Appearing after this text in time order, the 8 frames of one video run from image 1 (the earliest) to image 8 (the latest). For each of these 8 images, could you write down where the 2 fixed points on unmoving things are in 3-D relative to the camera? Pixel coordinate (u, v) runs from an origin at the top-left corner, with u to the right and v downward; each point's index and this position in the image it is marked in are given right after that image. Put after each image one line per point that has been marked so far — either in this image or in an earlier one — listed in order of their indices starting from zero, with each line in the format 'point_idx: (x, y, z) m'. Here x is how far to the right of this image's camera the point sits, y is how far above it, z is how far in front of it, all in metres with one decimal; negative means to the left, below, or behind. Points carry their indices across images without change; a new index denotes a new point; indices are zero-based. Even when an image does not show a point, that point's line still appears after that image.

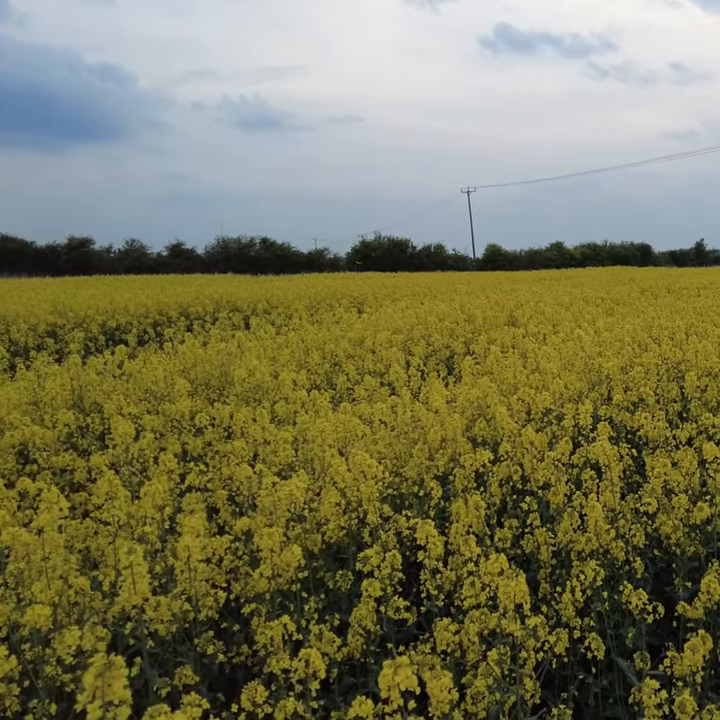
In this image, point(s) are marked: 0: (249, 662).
0: (-0.6, -1.5, +3.1) m
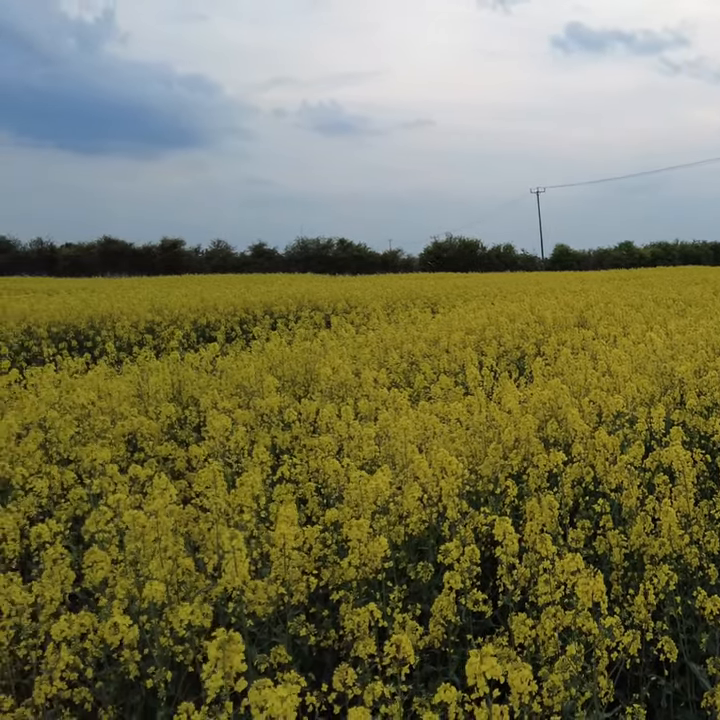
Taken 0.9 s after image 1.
0: (-0.1, -1.5, +3.4) m
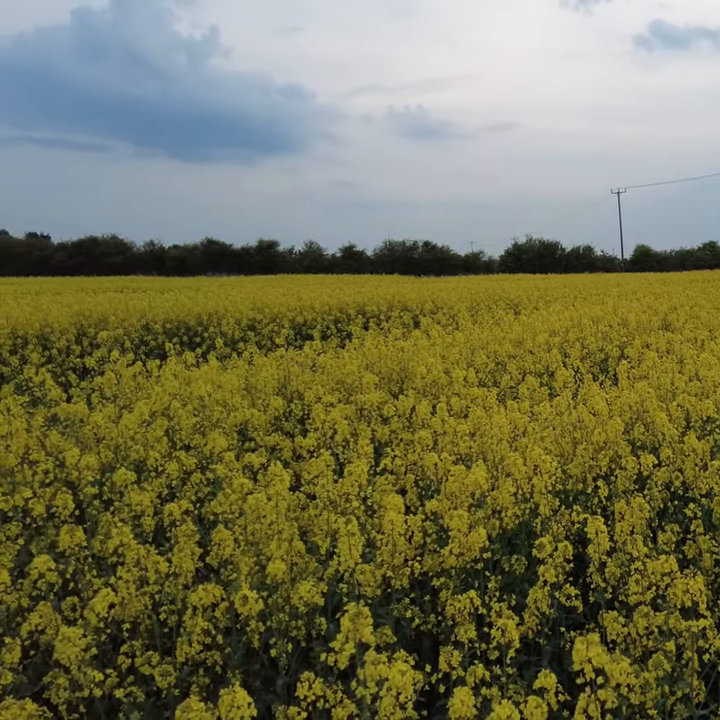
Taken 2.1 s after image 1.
0: (+0.4, -1.5, +3.6) m
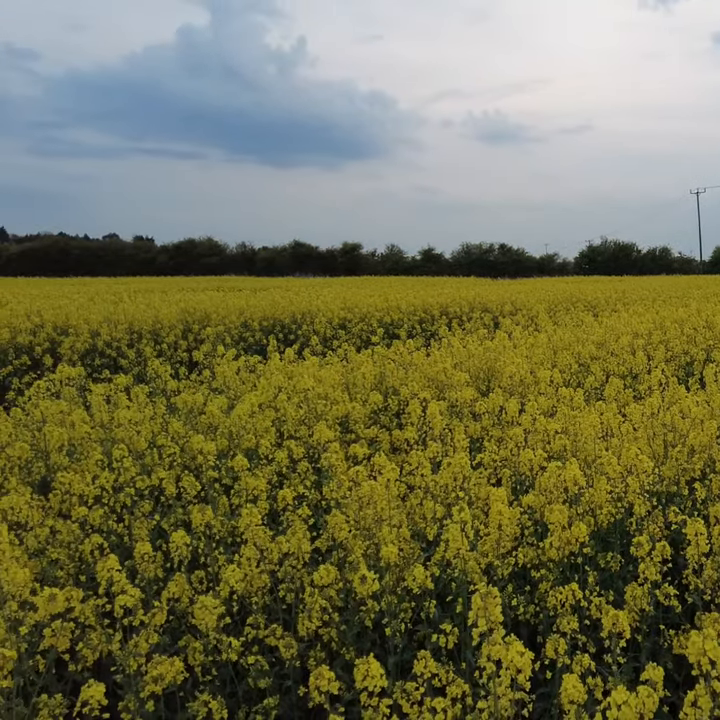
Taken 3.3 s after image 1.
0: (+1.0, -1.5, +3.6) m
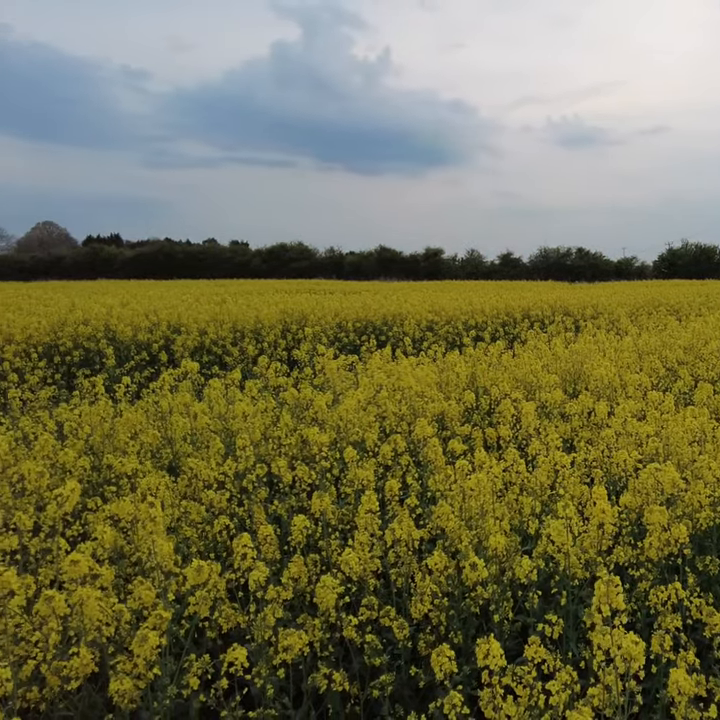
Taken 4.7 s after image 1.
0: (+1.6, -1.5, +3.7) m
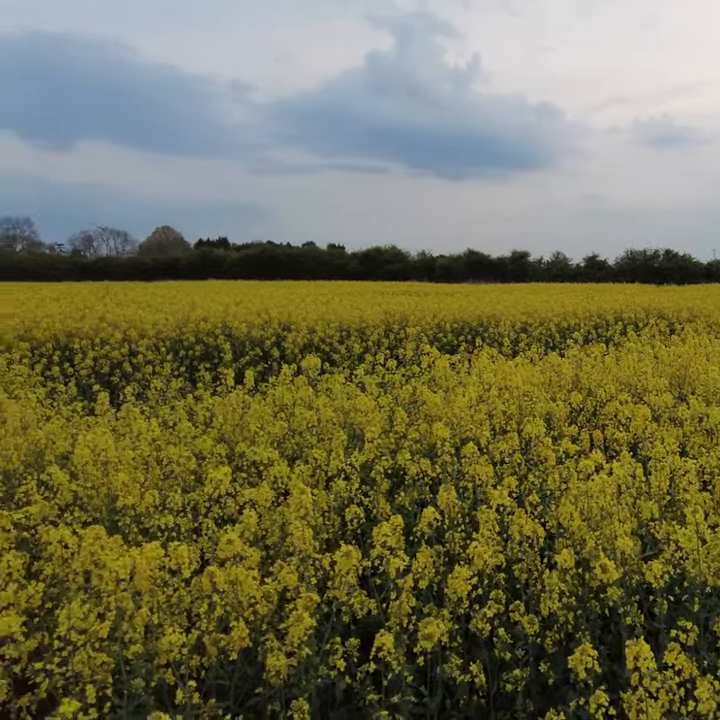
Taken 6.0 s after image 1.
0: (+2.3, -1.5, +3.6) m
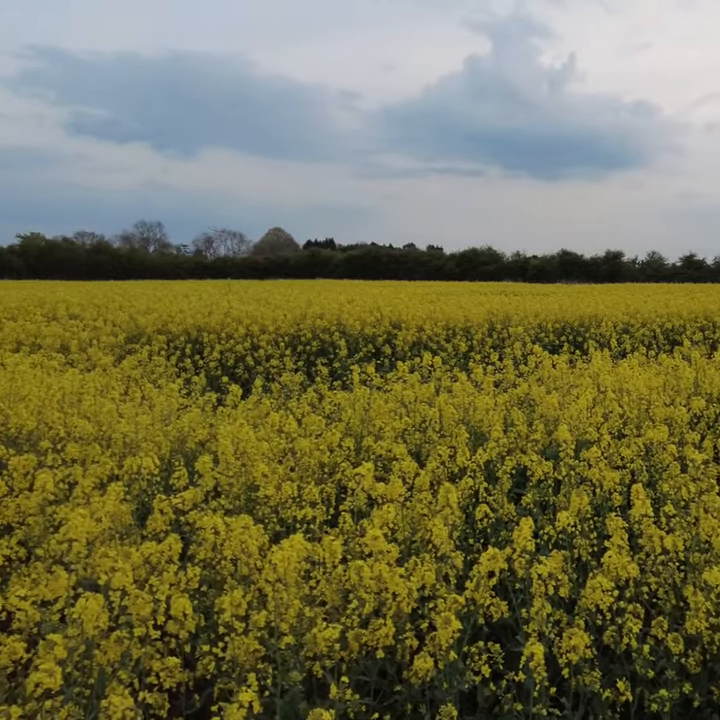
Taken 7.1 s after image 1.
0: (+3.0, -1.5, +3.4) m
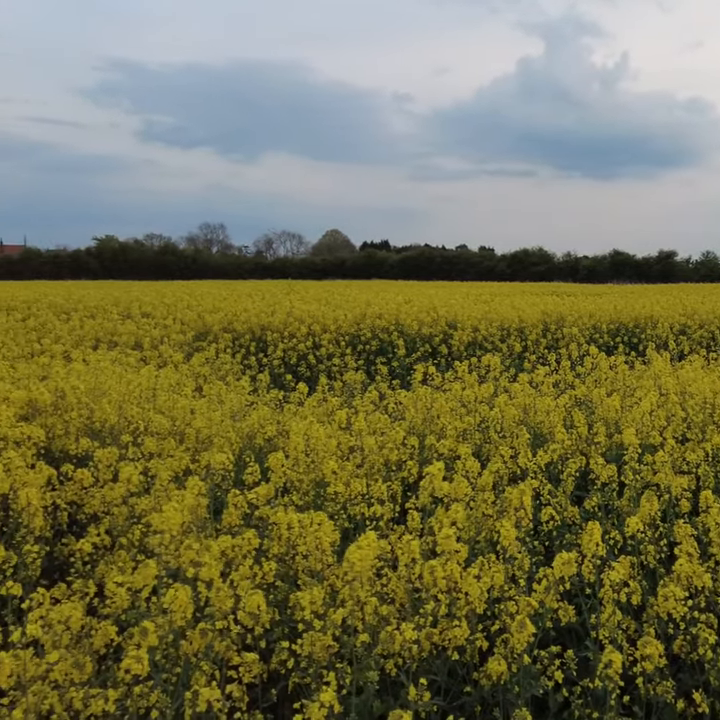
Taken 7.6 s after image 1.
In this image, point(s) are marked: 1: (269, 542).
0: (+3.4, -1.5, +3.2) m
1: (-0.4, -0.9, +3.1) m
